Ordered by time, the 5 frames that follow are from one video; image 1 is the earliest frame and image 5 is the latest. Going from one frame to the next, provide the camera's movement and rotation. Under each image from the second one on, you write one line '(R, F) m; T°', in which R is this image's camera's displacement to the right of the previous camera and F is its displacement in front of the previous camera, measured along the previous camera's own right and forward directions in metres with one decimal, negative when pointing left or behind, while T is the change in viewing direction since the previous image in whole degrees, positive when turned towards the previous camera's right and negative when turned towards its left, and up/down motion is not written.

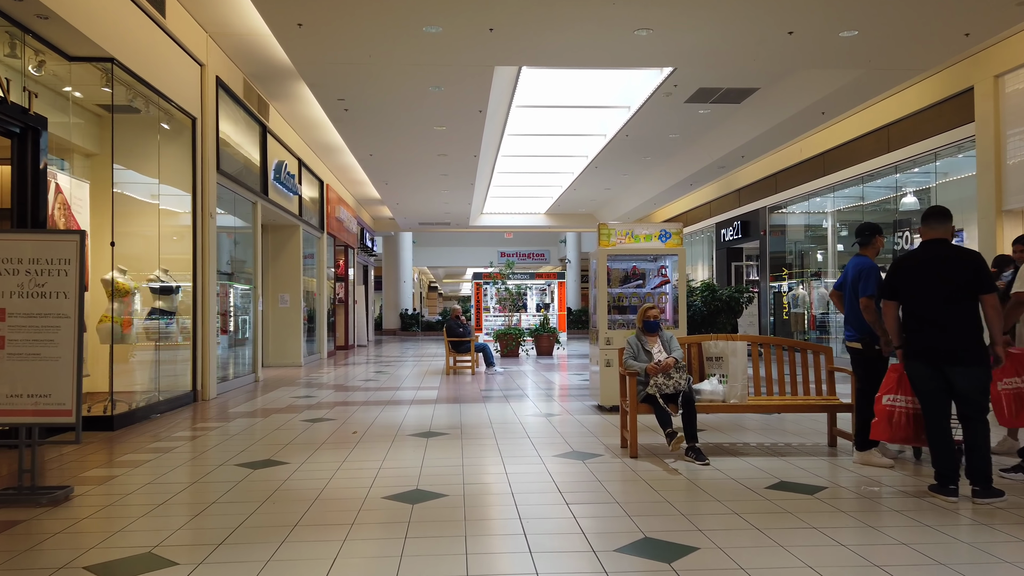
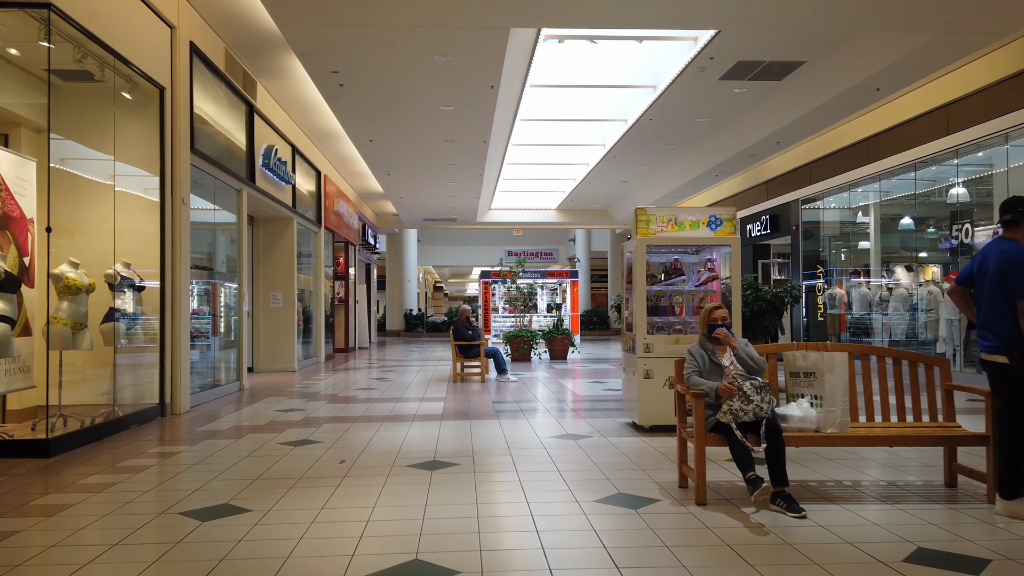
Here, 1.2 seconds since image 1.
(-0.1, +1.0) m; 0°
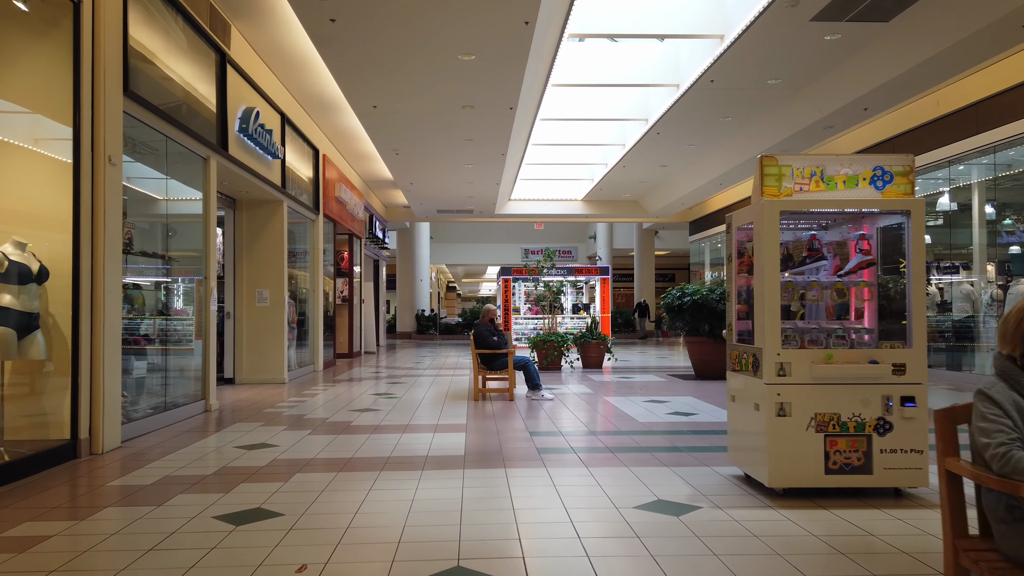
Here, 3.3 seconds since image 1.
(-0.2, +1.8) m; -1°
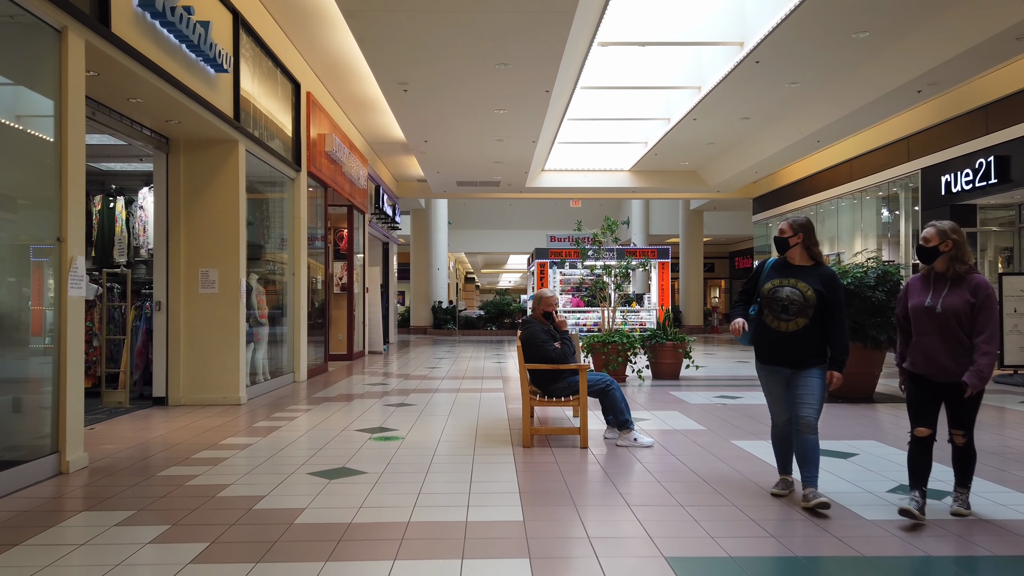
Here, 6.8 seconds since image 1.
(-0.3, +2.9) m; -1°
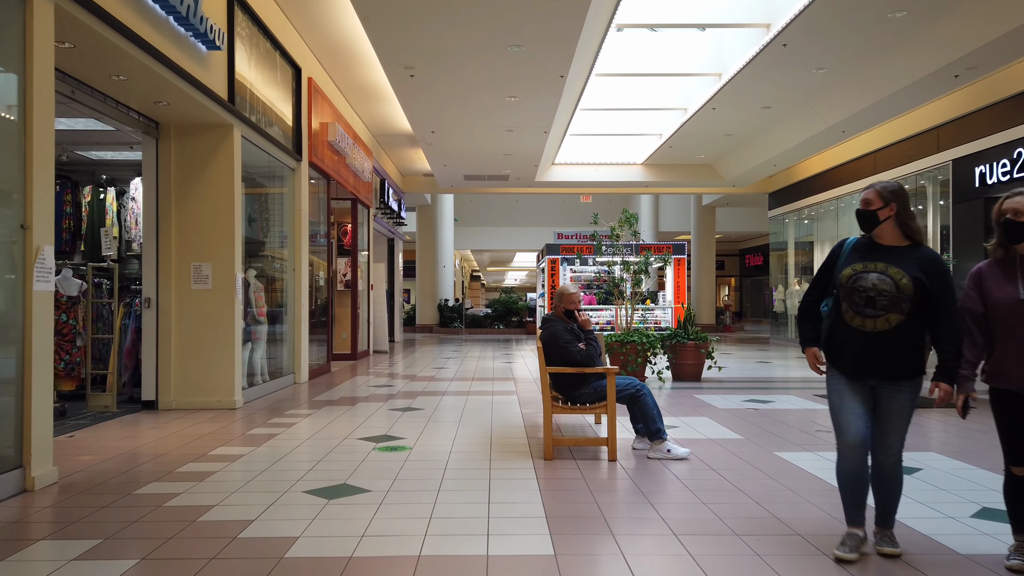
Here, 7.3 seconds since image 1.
(-0.1, +0.5) m; 0°
